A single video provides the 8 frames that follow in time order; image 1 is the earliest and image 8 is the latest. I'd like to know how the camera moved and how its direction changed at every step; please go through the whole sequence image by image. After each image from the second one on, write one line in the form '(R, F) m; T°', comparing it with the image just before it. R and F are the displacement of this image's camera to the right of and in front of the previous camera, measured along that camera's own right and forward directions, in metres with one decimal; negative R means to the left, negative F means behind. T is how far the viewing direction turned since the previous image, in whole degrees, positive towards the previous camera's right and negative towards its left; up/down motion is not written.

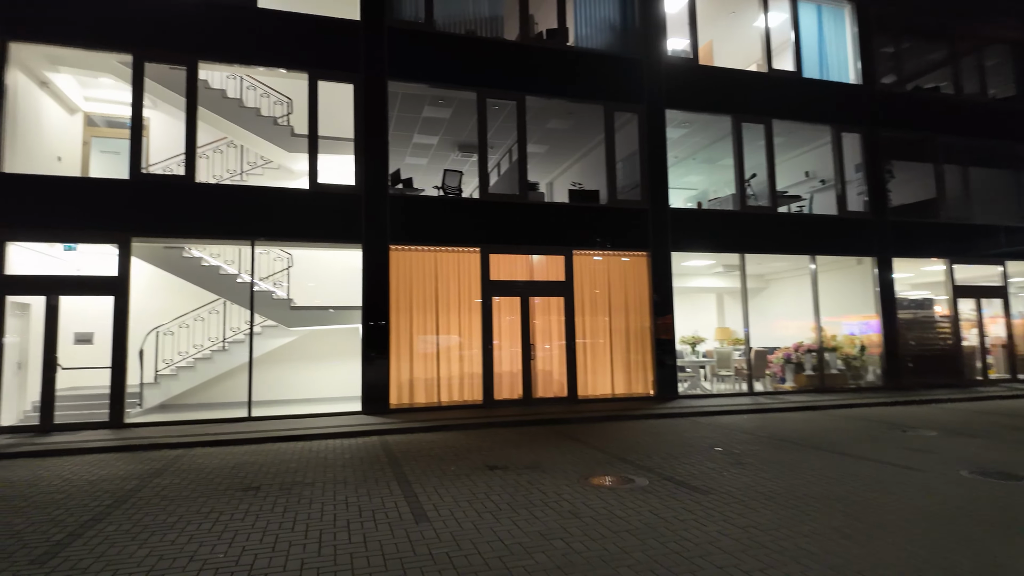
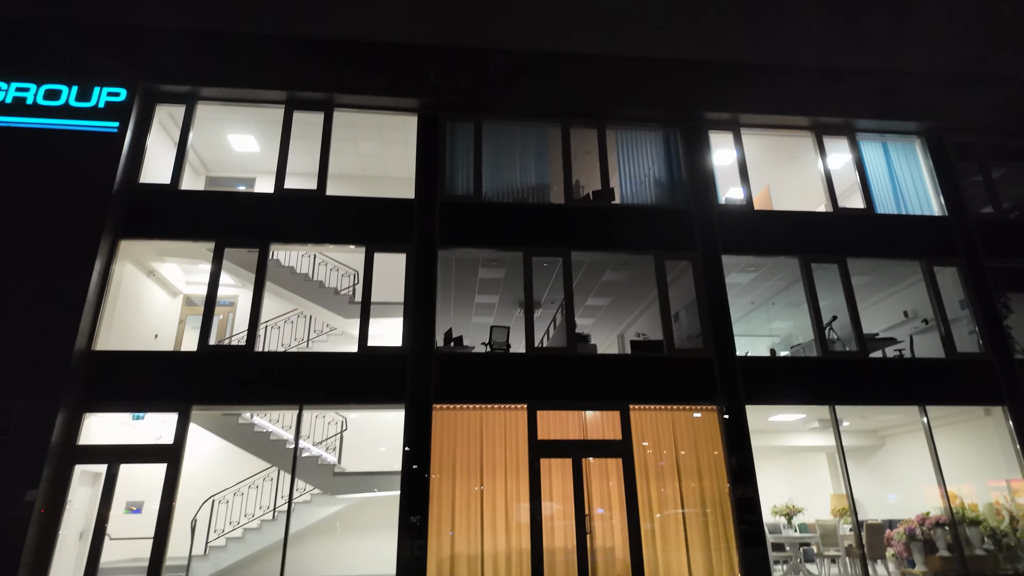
(+0.9, +0.4) m; -10°
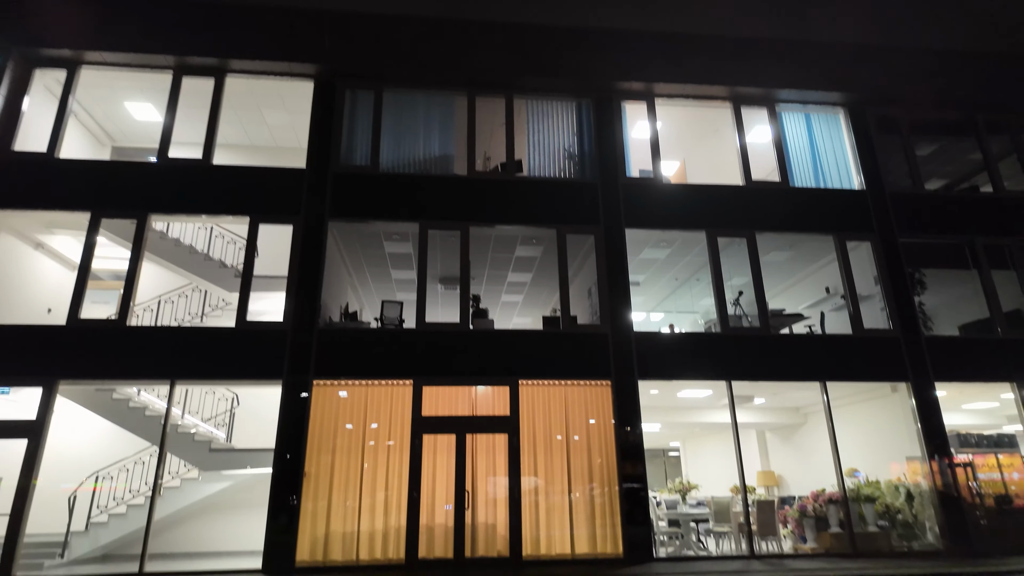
(+1.7, +0.2) m; 0°
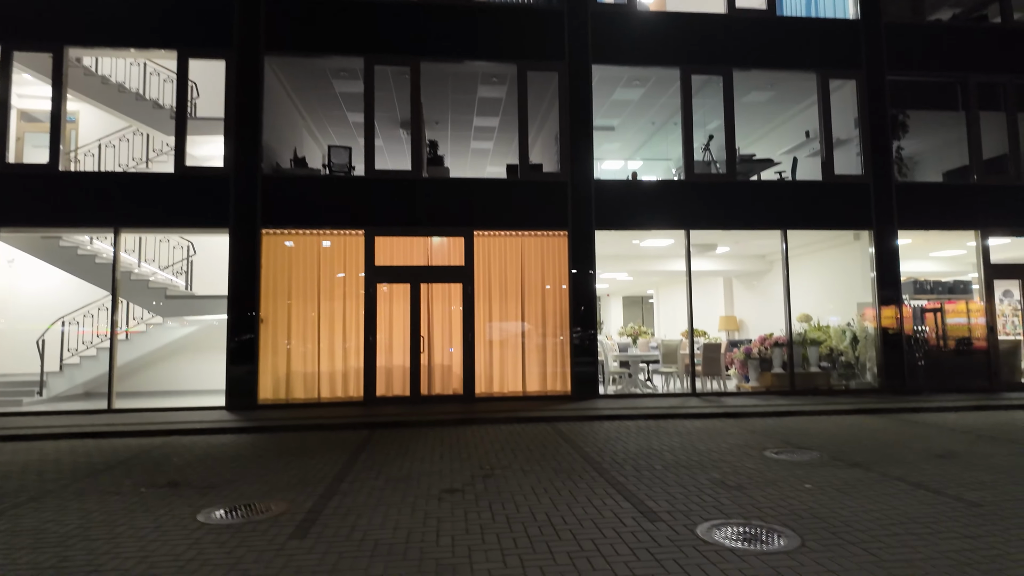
(+0.7, +0.2) m; 0°
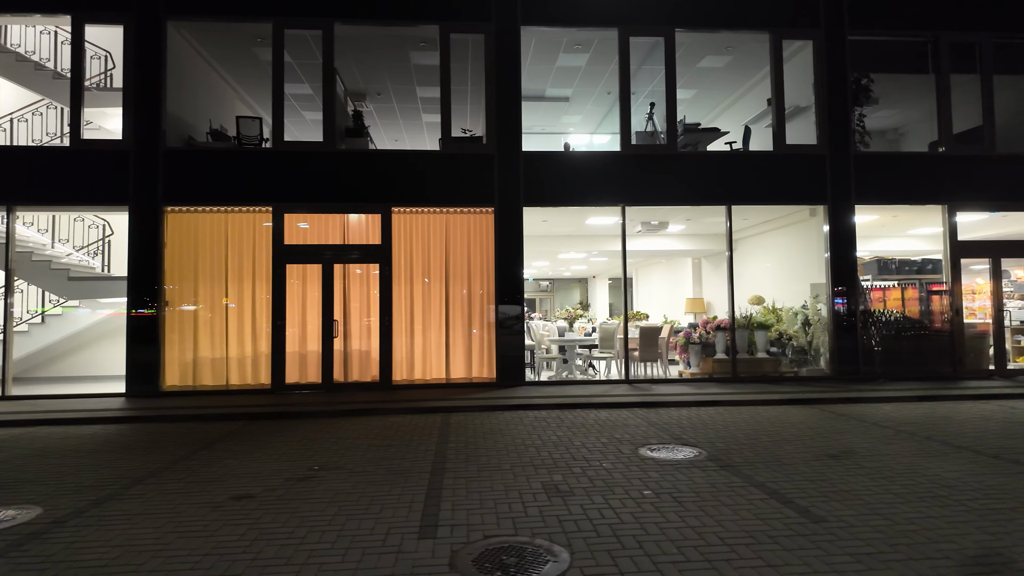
(+1.3, +0.6) m; -1°
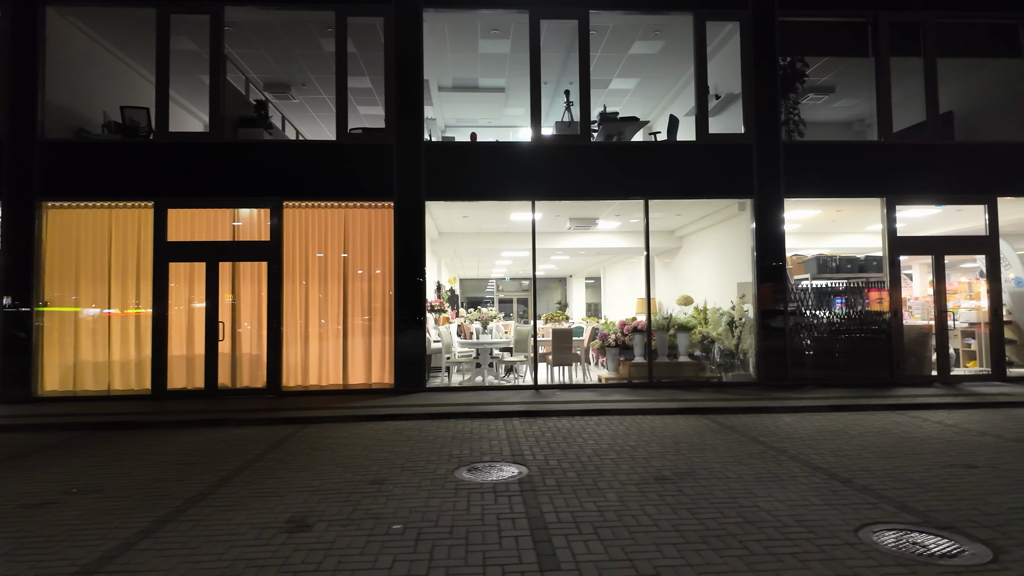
(+1.5, +0.5) m; -1°
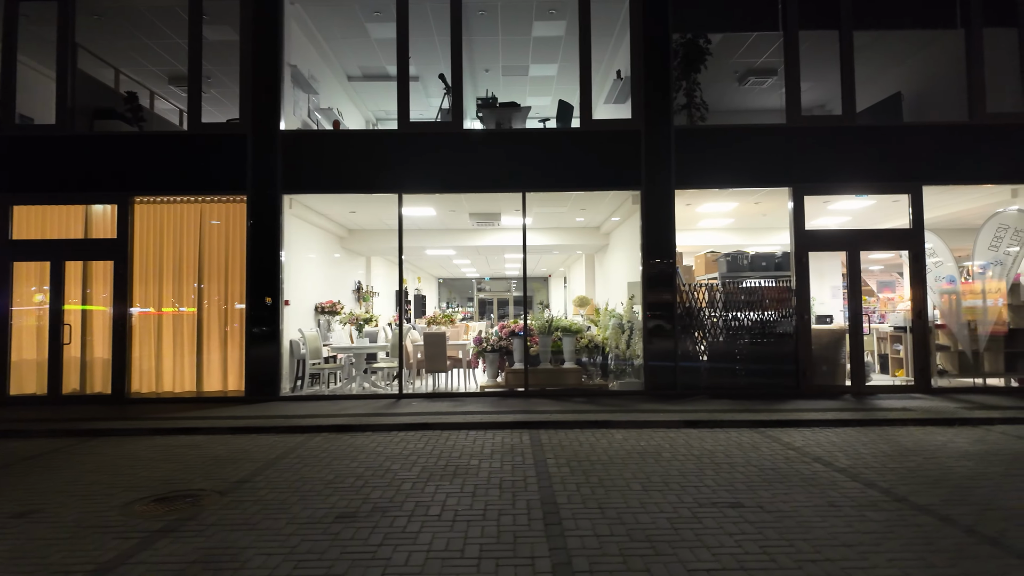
(+2.1, +0.7) m; -3°
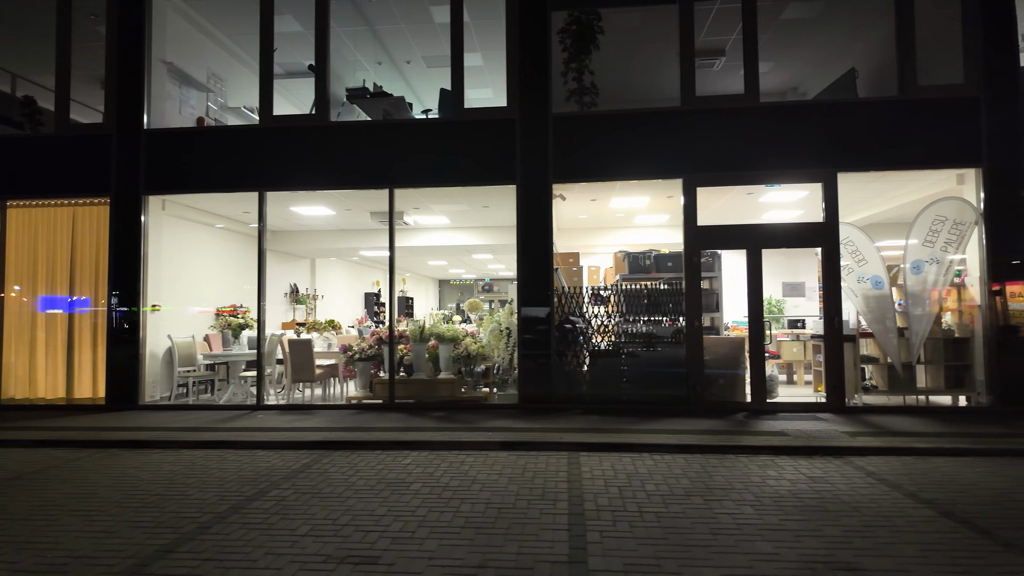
(+2.2, +0.7) m; -5°
